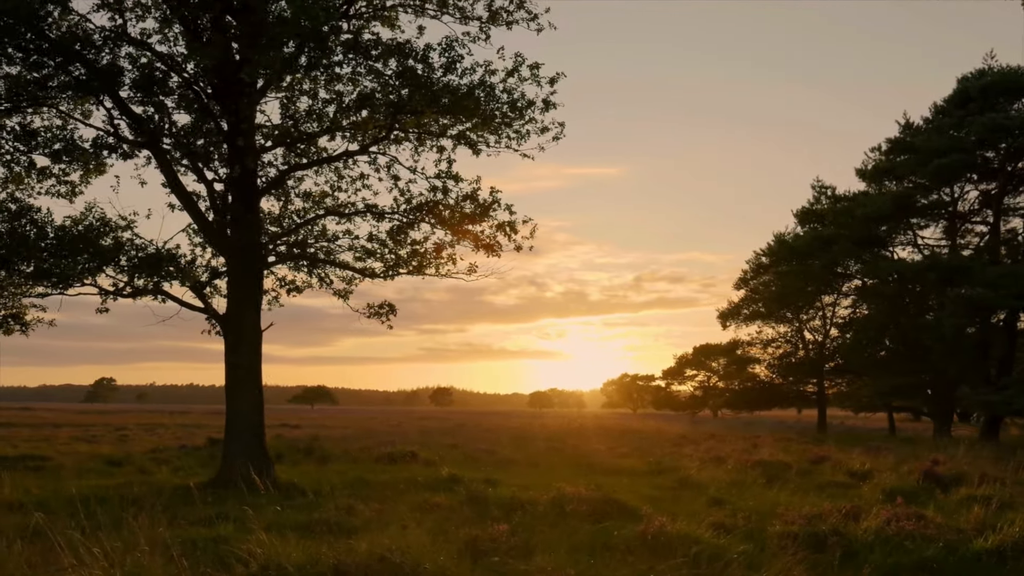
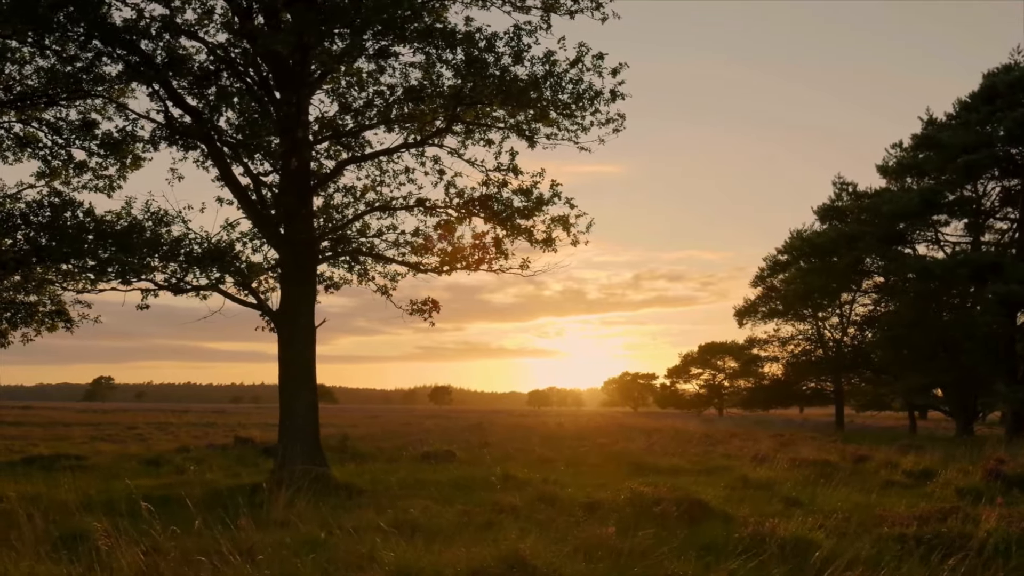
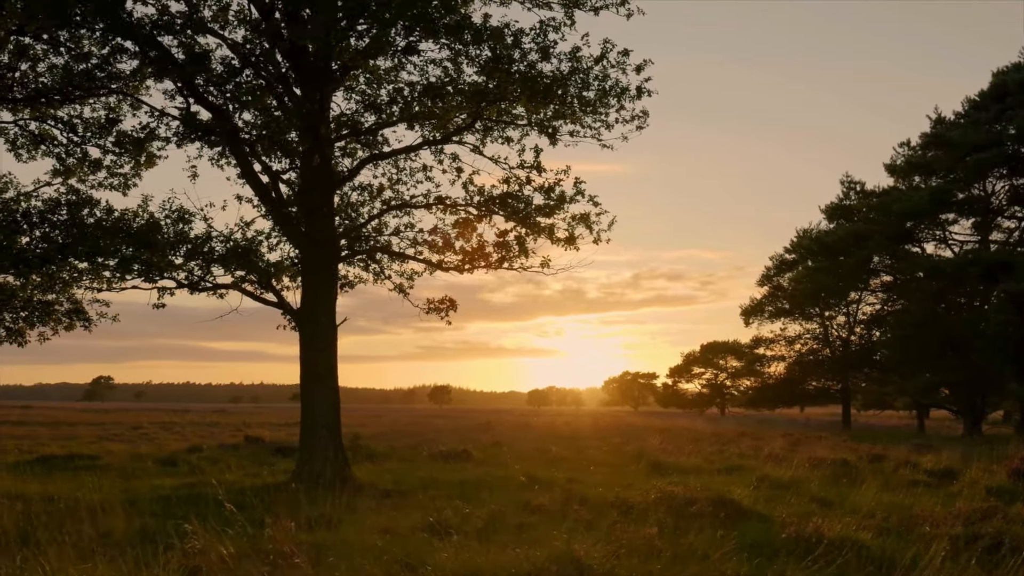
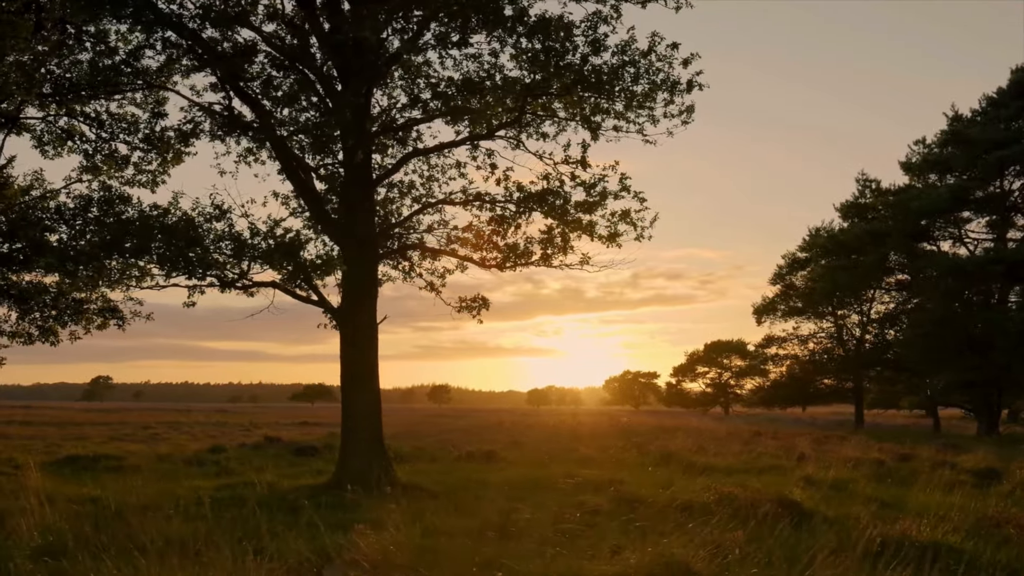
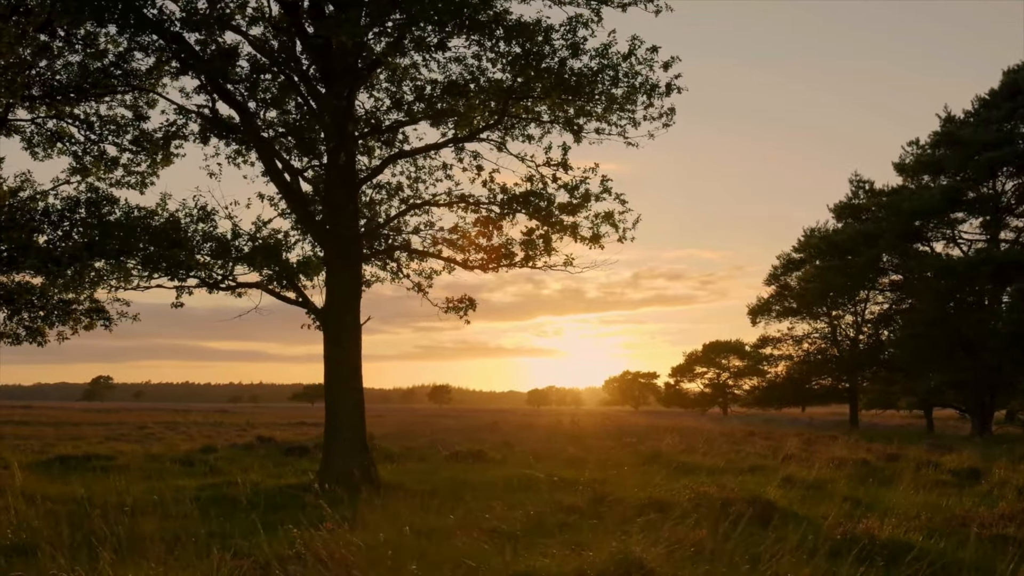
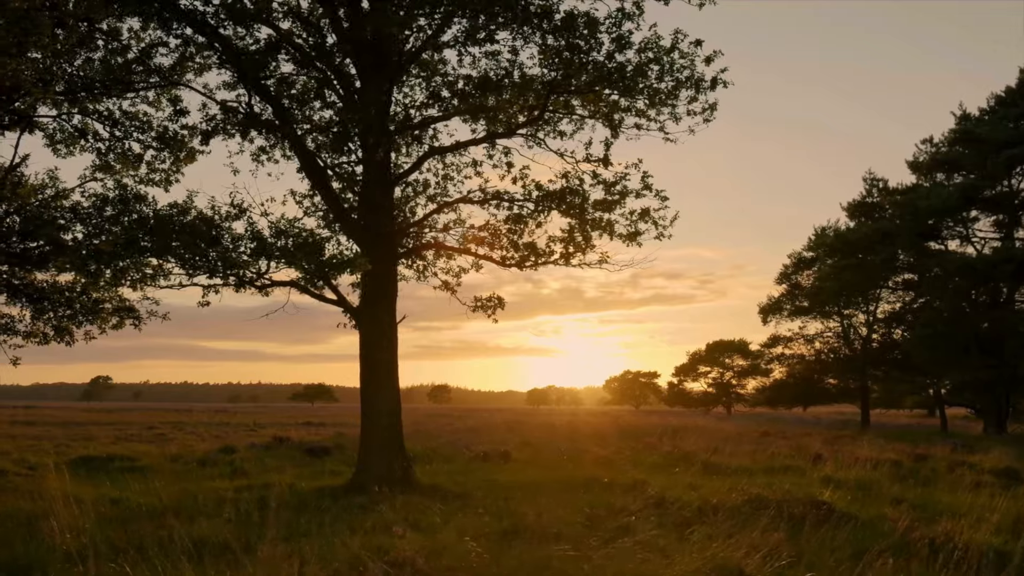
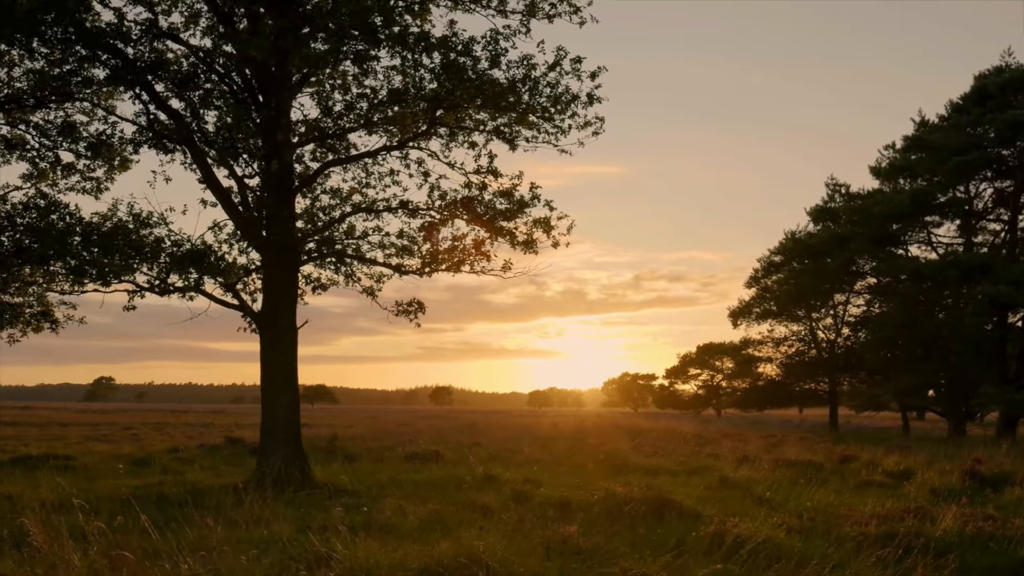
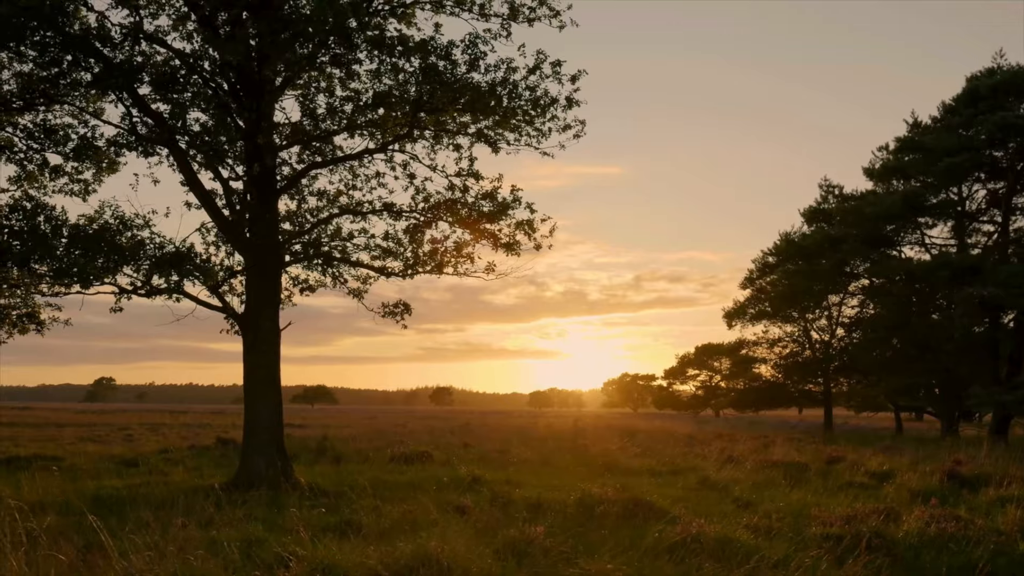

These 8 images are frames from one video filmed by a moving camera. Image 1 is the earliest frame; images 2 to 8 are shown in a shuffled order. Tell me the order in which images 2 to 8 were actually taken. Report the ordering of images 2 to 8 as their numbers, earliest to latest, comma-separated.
8, 7, 2, 3, 5, 4, 6
